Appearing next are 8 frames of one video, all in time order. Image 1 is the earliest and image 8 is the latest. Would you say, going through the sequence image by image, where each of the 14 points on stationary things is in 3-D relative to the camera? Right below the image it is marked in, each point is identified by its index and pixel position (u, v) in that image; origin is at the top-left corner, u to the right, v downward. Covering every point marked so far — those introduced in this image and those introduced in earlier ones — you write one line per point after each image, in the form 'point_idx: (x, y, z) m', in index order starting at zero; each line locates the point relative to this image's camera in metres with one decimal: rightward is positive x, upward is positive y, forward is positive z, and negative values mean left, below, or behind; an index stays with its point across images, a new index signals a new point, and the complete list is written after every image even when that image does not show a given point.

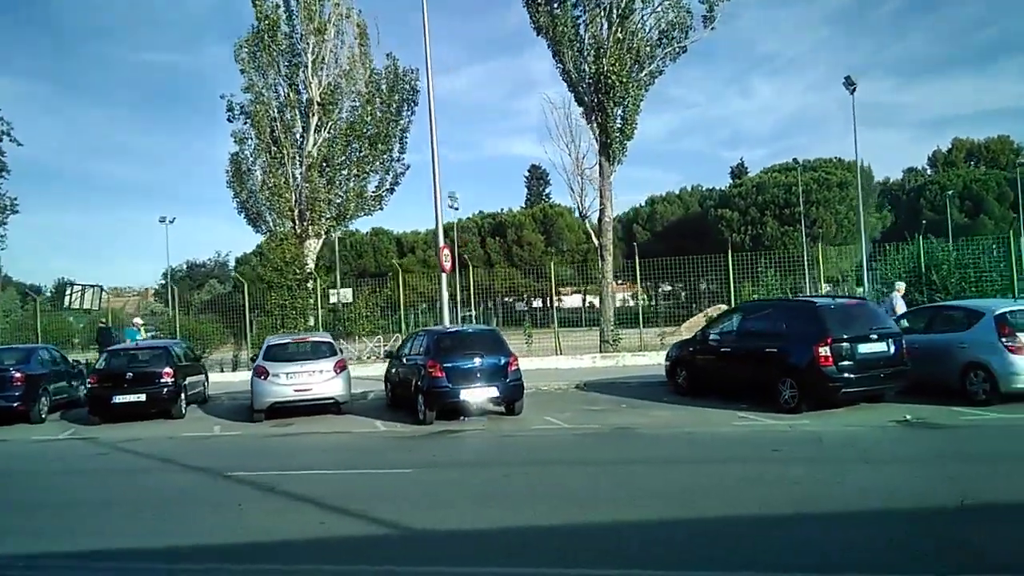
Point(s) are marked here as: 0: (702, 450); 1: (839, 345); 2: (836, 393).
0: (+2.6, -2.3, +11.4) m
1: (+5.5, -1.0, +13.7) m
2: (+5.4, -1.8, +13.6) m
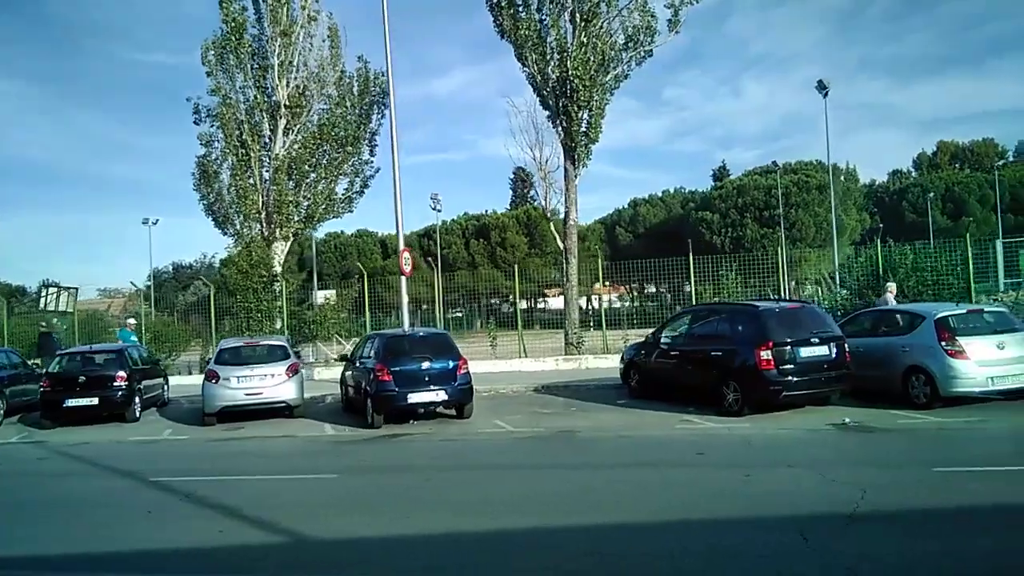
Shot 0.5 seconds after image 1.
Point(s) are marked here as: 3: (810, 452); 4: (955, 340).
0: (+1.7, -2.4, +11.4) m
1: (+4.6, -1.0, +13.7) m
2: (+4.5, -1.8, +13.7) m
3: (+4.0, -2.2, +10.8) m
4: (+7.3, -0.9, +13.2) m
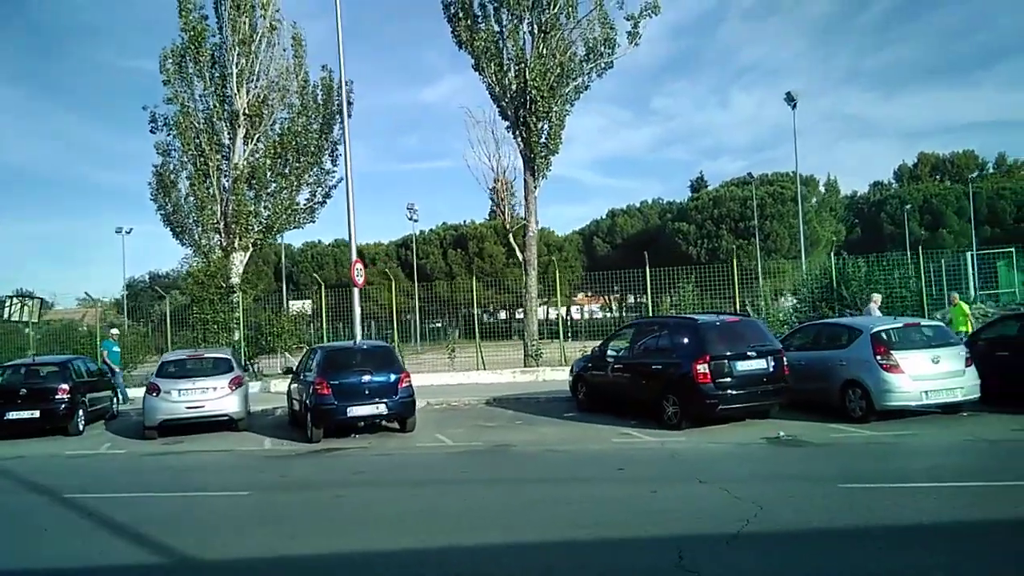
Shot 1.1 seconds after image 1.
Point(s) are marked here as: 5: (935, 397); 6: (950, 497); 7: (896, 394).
0: (+0.7, -2.6, +11.4) m
1: (+3.5, -1.3, +13.7) m
2: (+3.4, -2.1, +13.7) m
3: (+3.0, -2.4, +10.7) m
4: (+6.2, -1.1, +13.2) m
5: (+6.9, -1.8, +13.2) m
6: (+5.0, -2.5, +9.2) m
7: (+6.2, -1.7, +13.1) m
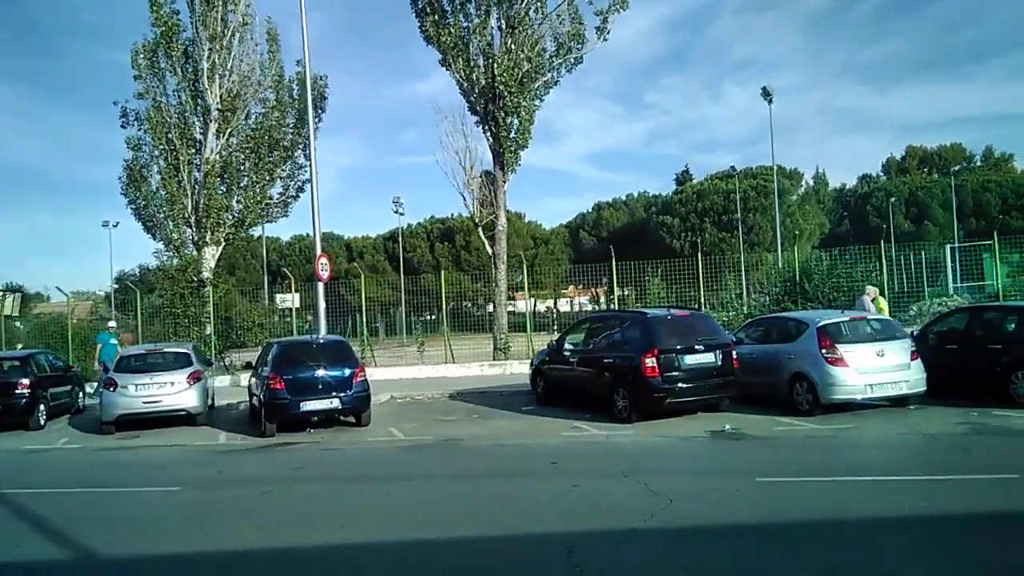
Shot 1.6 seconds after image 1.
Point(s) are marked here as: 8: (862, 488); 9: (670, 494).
0: (-0.2, -2.5, +11.4) m
1: (+2.7, -1.2, +13.8) m
2: (+2.6, -2.0, +13.8) m
3: (+2.1, -2.4, +10.8) m
4: (+5.4, -1.0, +13.3) m
5: (+6.1, -1.7, +13.3) m
6: (+4.2, -2.4, +9.3) m
7: (+5.4, -1.6, +13.2) m
8: (+4.1, -2.4, +9.5) m
9: (+1.9, -2.5, +9.4) m
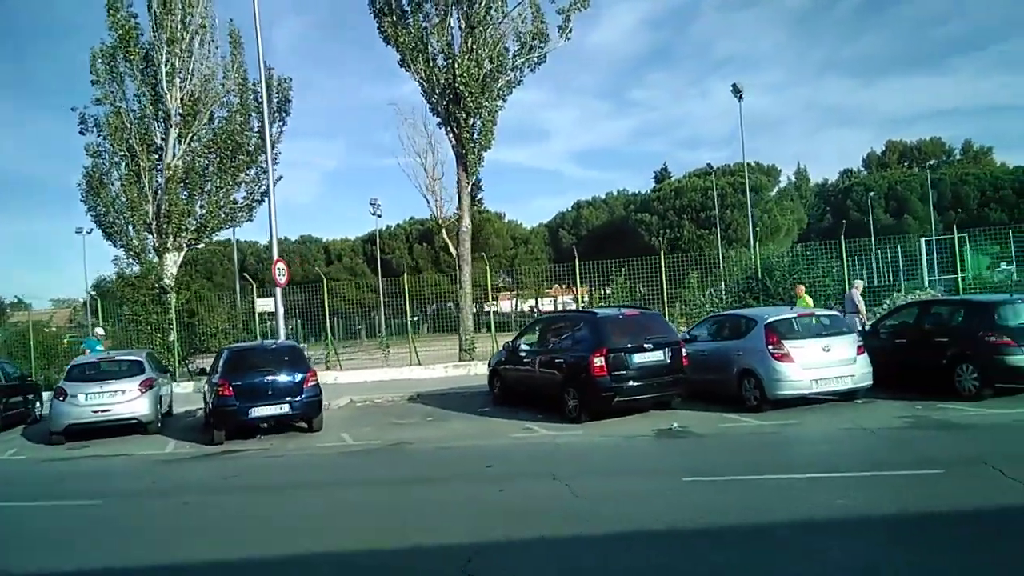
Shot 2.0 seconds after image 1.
0: (-1.0, -2.5, +11.4) m
1: (+1.8, -1.1, +13.8) m
2: (+1.7, -2.0, +13.7) m
3: (+1.3, -2.4, +10.8) m
4: (+4.5, -0.9, +13.3) m
5: (+5.2, -1.6, +13.3) m
6: (+3.4, -2.4, +9.3) m
7: (+4.5, -1.6, +13.2) m
8: (+3.3, -2.4, +9.5) m
9: (+1.0, -2.5, +9.4) m
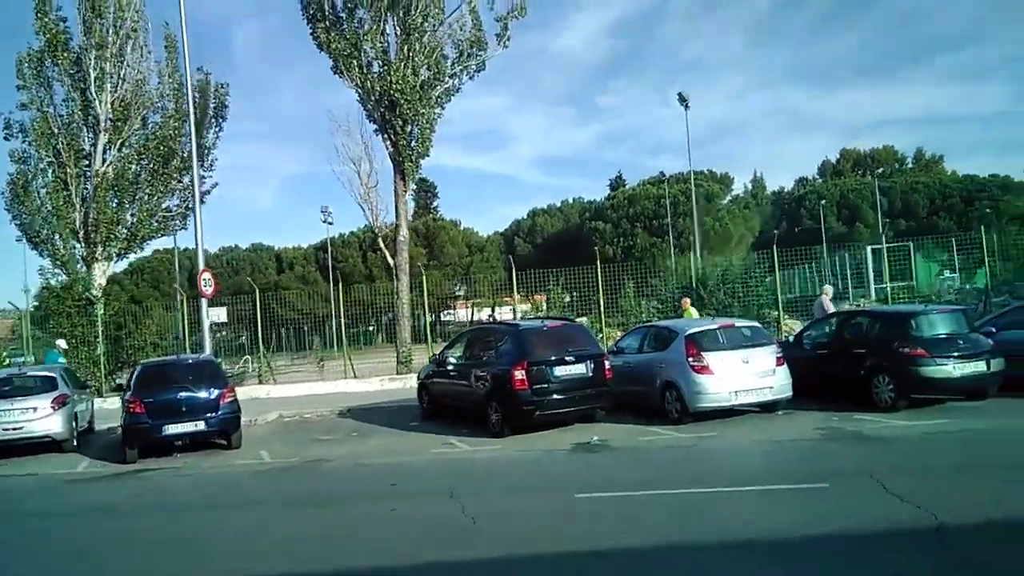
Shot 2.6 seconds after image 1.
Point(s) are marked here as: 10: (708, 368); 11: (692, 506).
0: (-2.3, -2.7, +11.1) m
1: (+0.4, -1.4, +13.6) m
2: (+0.3, -2.2, +13.6) m
3: (+0.1, -2.5, +10.6) m
4: (+3.1, -1.1, +13.3) m
5: (+3.9, -1.8, +13.3) m
6: (+2.2, -2.5, +9.2) m
7: (+3.2, -1.8, +13.2) m
8: (+2.2, -2.5, +9.4) m
9: (-0.1, -2.7, +9.2) m
10: (+3.2, -1.3, +13.2) m
11: (+2.1, -2.5, +9.4) m
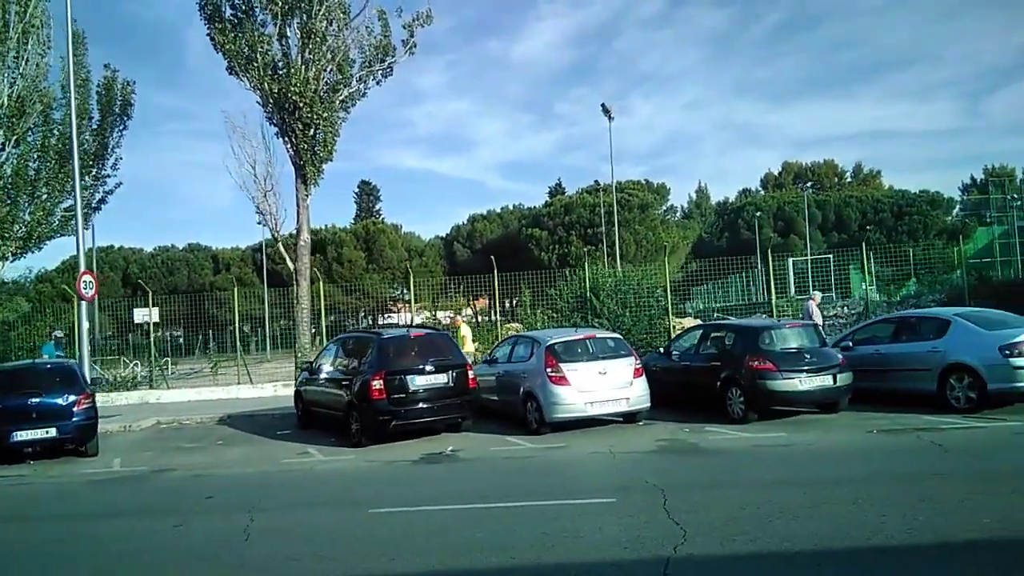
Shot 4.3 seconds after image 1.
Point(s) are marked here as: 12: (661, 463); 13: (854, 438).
0: (-4.5, -2.8, +10.9) m
1: (-2.0, -1.5, +13.6) m
2: (-2.1, -2.3, +13.5) m
3: (-2.1, -2.7, +10.5) m
4: (+0.8, -1.3, +13.4) m
5: (+1.5, -2.0, +13.4) m
6: (+0.1, -2.7, +9.3) m
7: (+0.8, -2.0, +13.3) m
8: (0.0, -2.7, +9.5) m
9: (-2.3, -2.8, +9.1) m
10: (+0.9, -1.5, +13.3) m
11: (-0.1, -2.7, +9.4) m
12: (+2.1, -2.4, +11.2) m
13: (+5.1, -2.2, +11.9) m
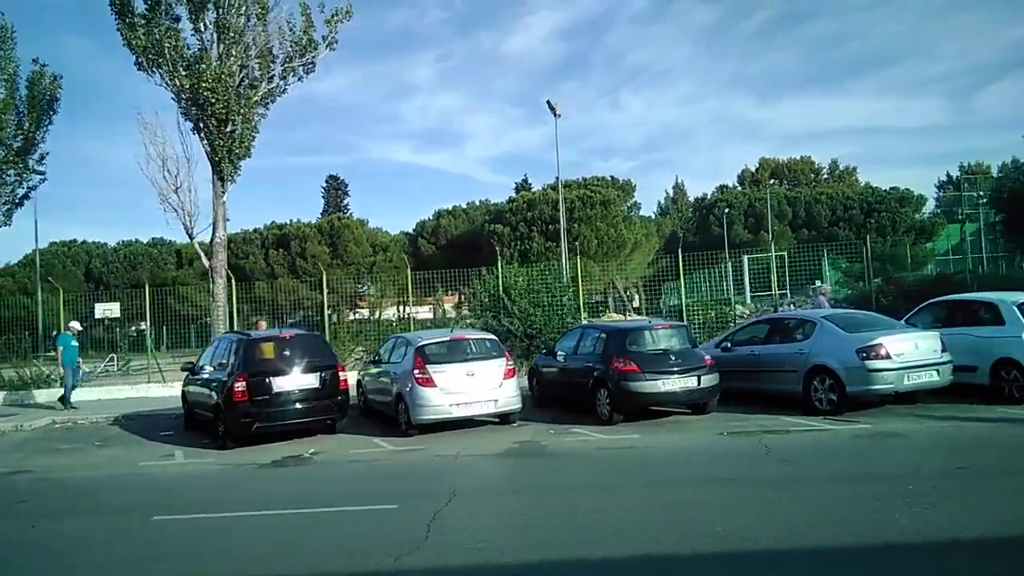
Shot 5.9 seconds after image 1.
0: (-6.7, -2.8, +10.7) m
1: (-4.2, -1.5, +13.5) m
2: (-4.3, -2.3, +13.4) m
3: (-4.3, -2.7, +10.4) m
4: (-1.4, -1.3, +13.3) m
5: (-0.7, -2.0, +13.3) m
6: (-2.1, -2.7, +9.2) m
7: (-1.4, -2.0, +13.2) m
8: (-2.2, -2.7, +9.4) m
9: (-4.4, -2.8, +9.0) m
10: (-1.3, -1.5, +13.2) m
11: (-2.2, -2.7, +9.3) m
12: (-0.1, -2.5, +11.1) m
13: (+2.9, -2.3, +11.9) m
